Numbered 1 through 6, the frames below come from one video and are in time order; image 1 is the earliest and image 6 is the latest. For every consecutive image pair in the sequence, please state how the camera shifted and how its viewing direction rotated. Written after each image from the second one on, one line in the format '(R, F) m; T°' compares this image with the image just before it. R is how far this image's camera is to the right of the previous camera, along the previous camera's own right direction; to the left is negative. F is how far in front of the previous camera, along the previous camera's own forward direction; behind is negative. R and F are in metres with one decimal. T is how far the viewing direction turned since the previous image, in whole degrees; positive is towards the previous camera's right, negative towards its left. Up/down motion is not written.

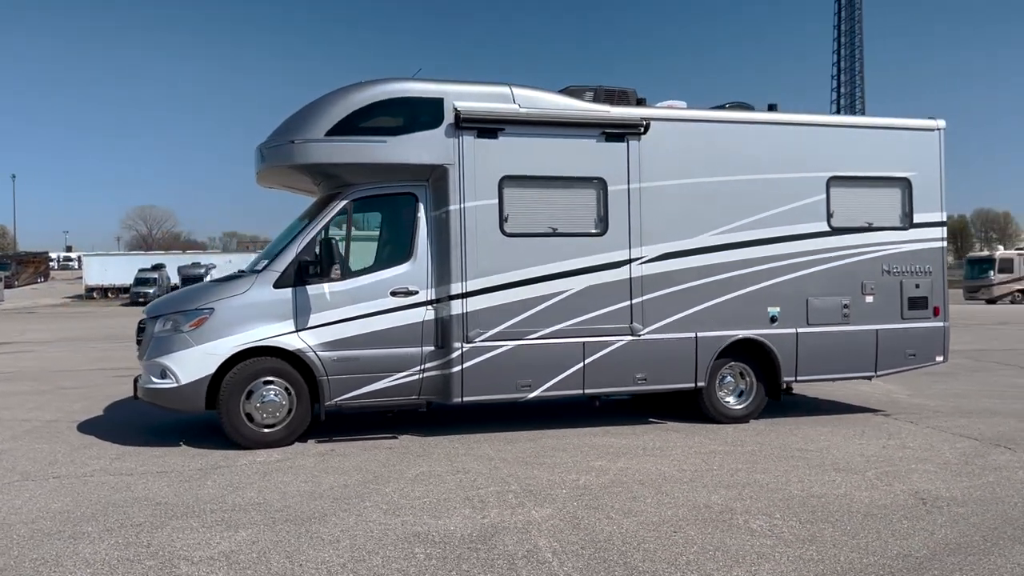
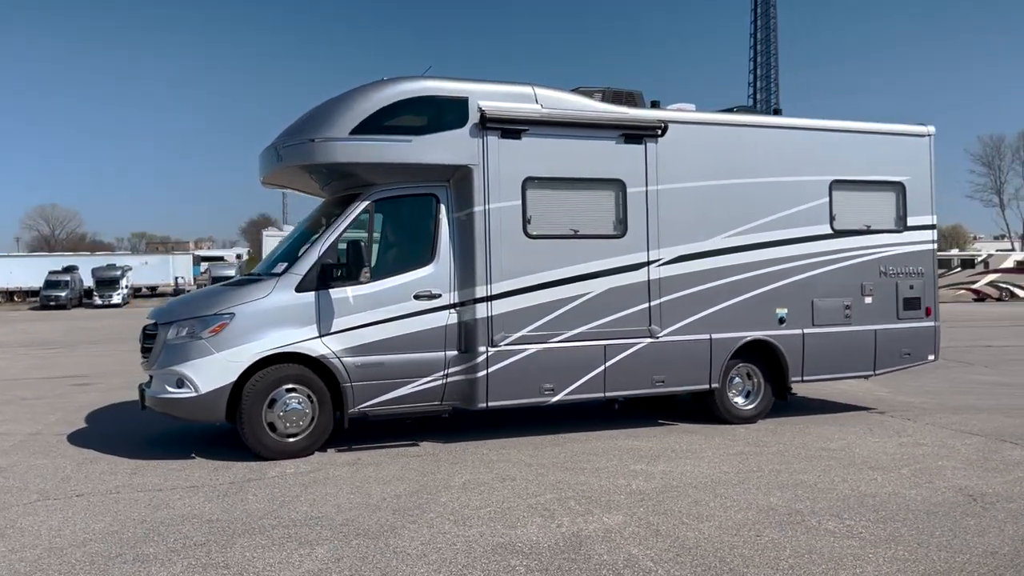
(-0.9, +0.2) m; +5°
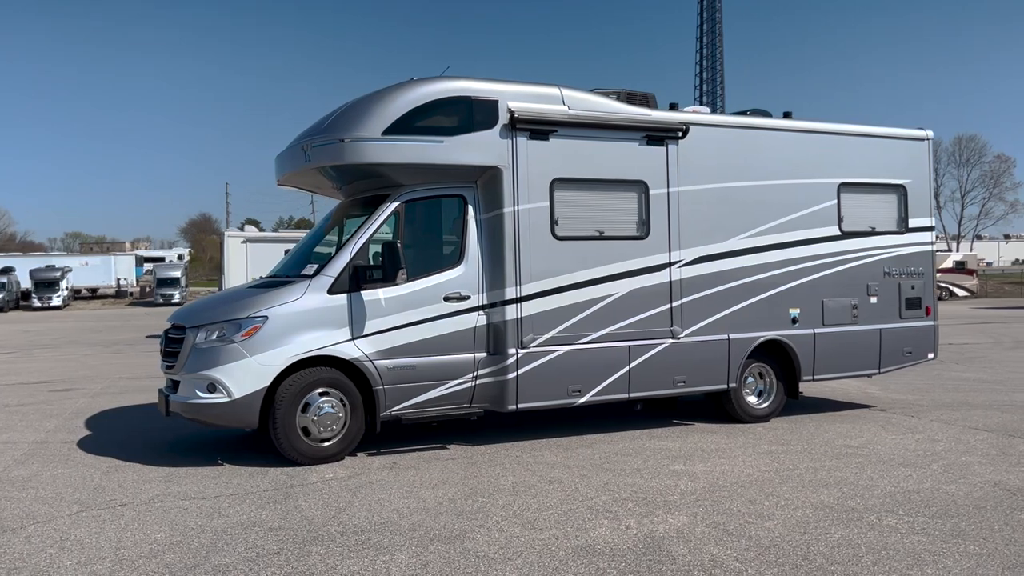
(-0.8, 0.0) m; +3°
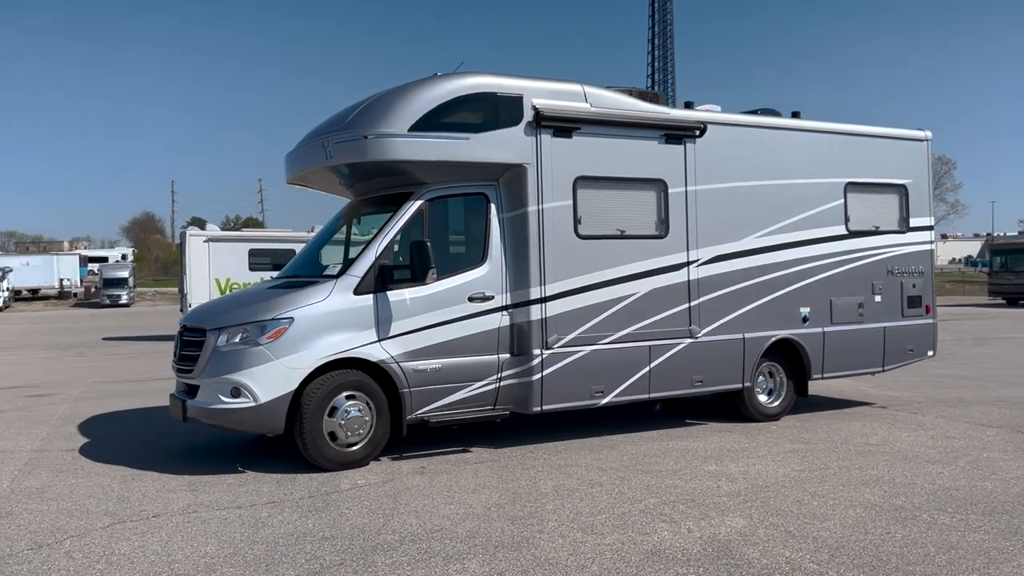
(-0.7, +0.1) m; +3°
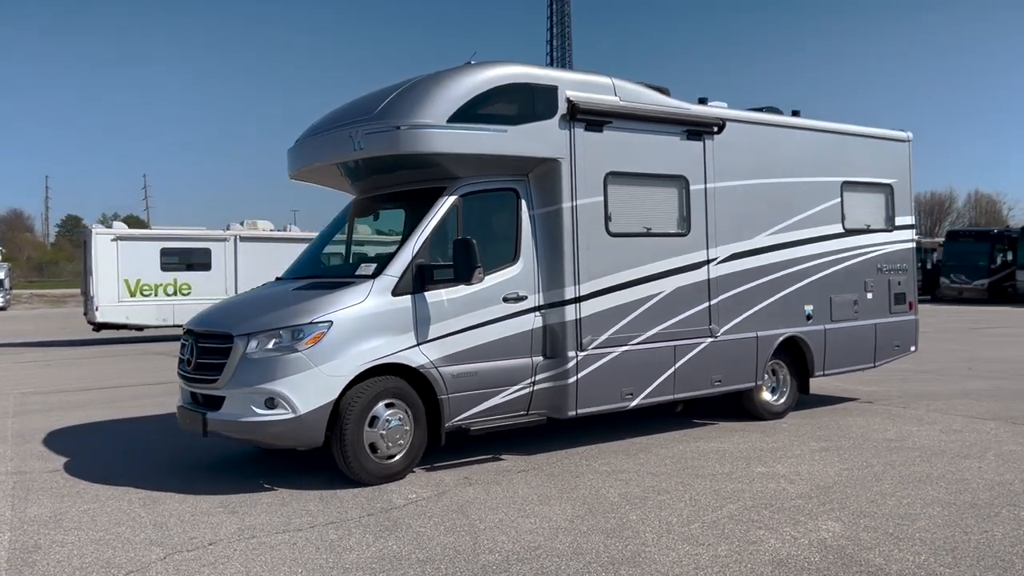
(-1.2, +0.4) m; +7°
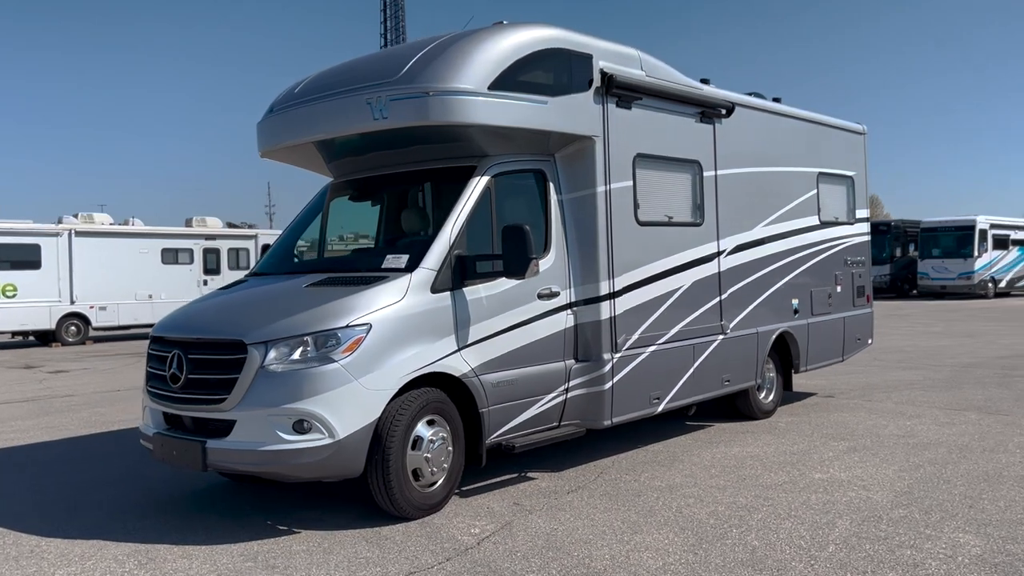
(-1.5, +1.1) m; +11°
